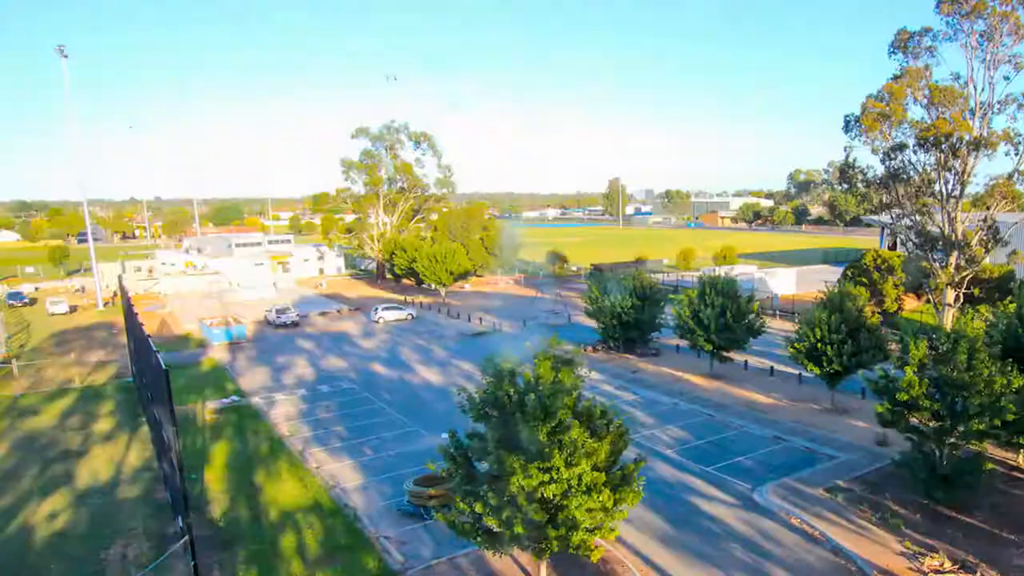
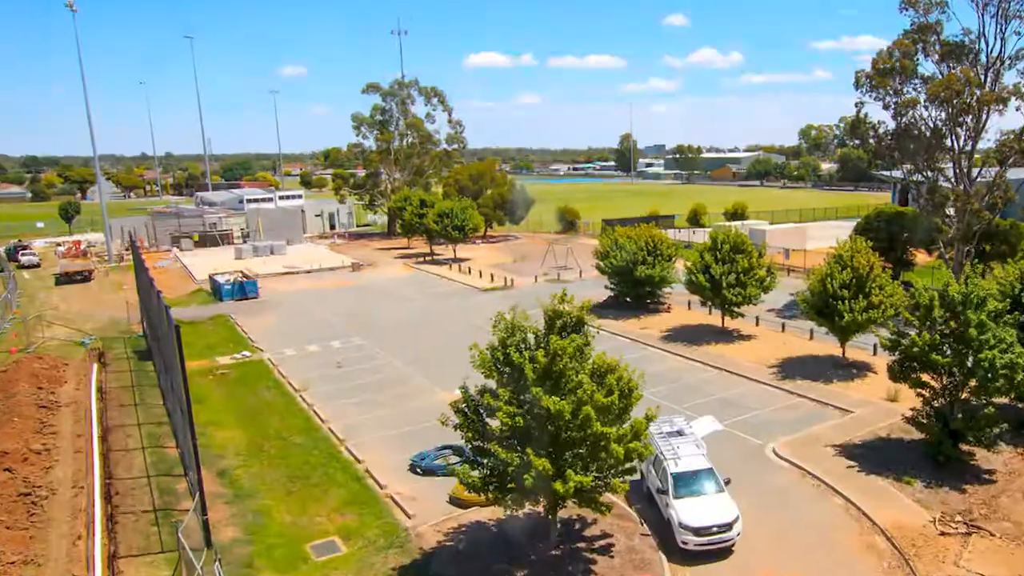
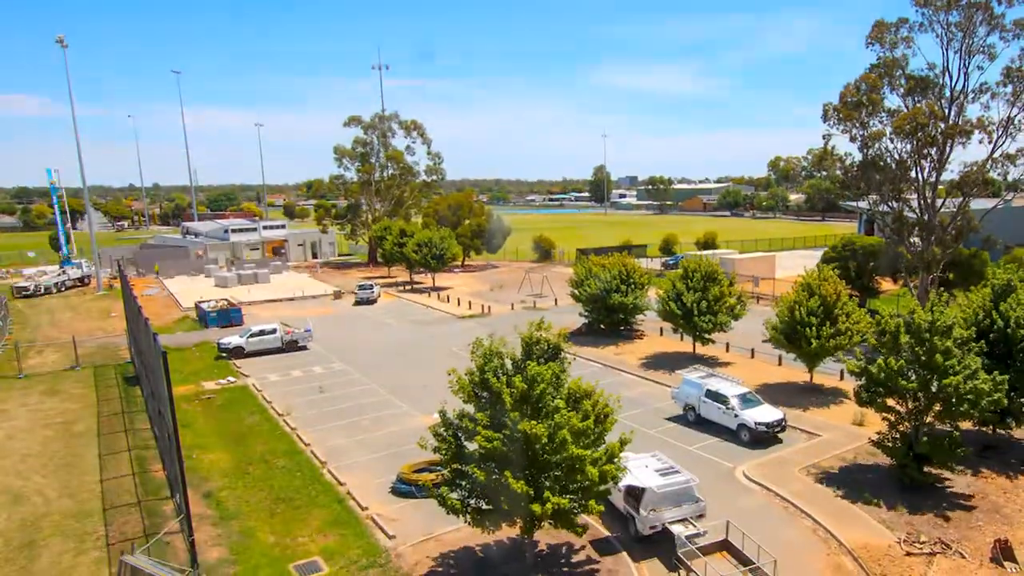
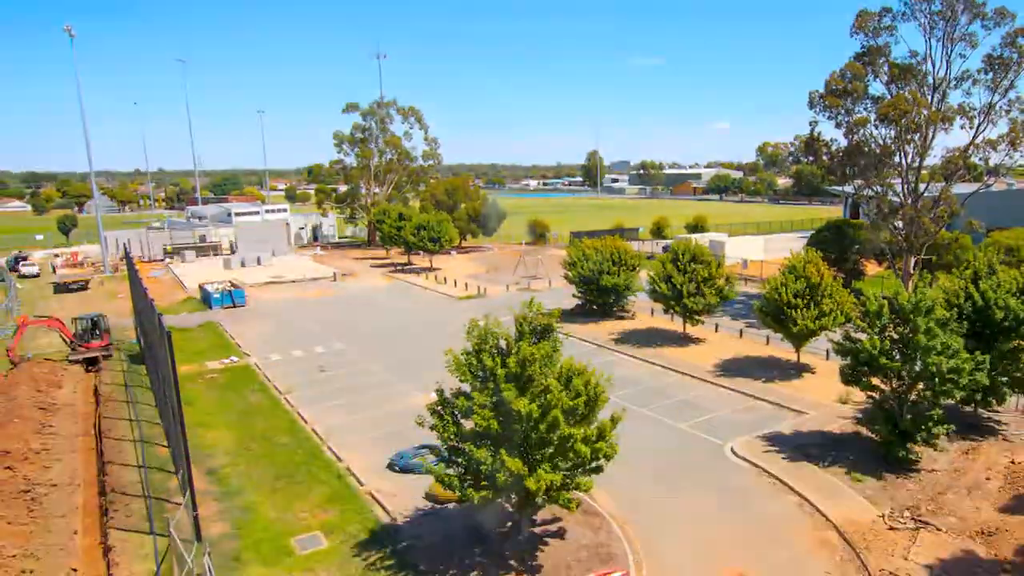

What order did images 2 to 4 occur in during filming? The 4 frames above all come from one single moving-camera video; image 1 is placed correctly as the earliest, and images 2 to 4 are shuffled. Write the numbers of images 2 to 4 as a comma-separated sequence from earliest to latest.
3, 4, 2
